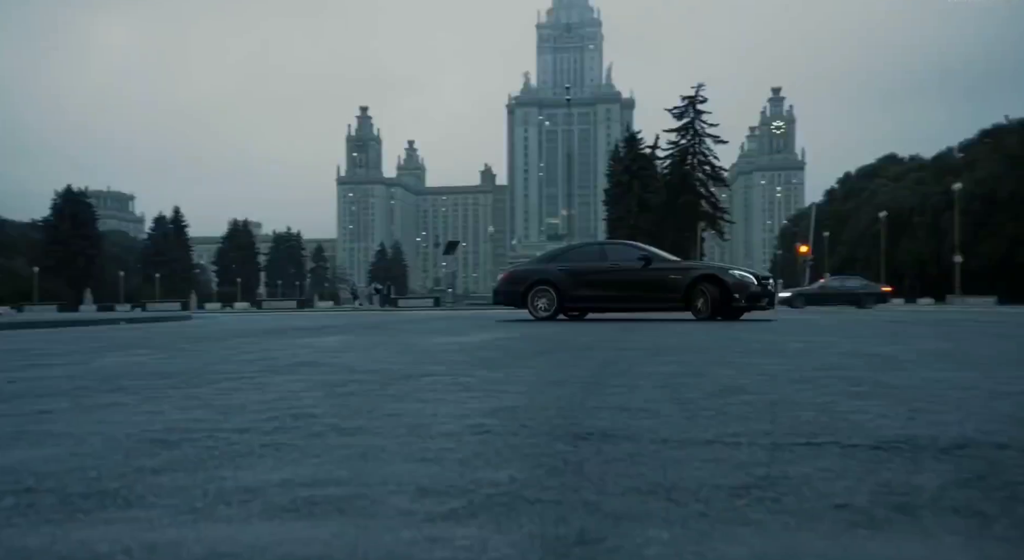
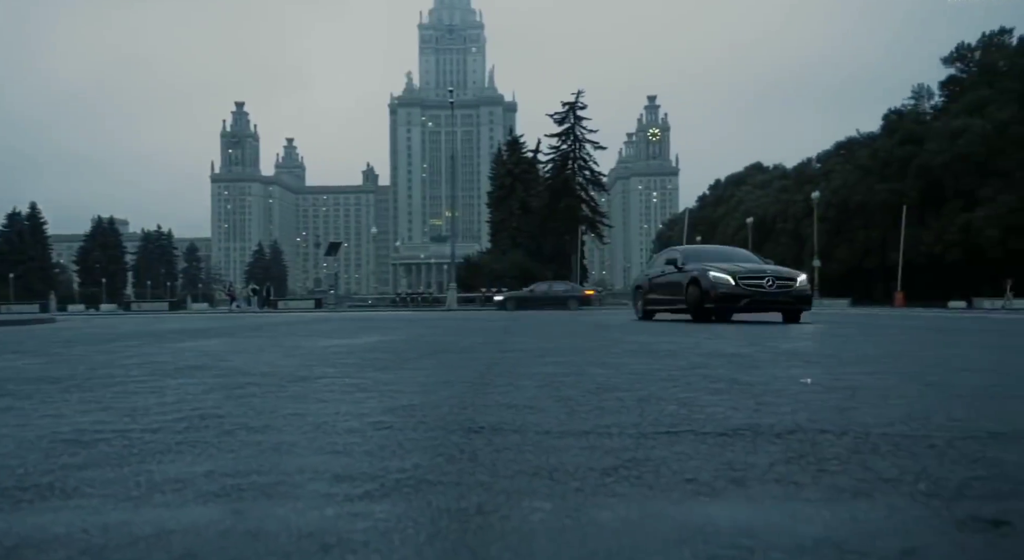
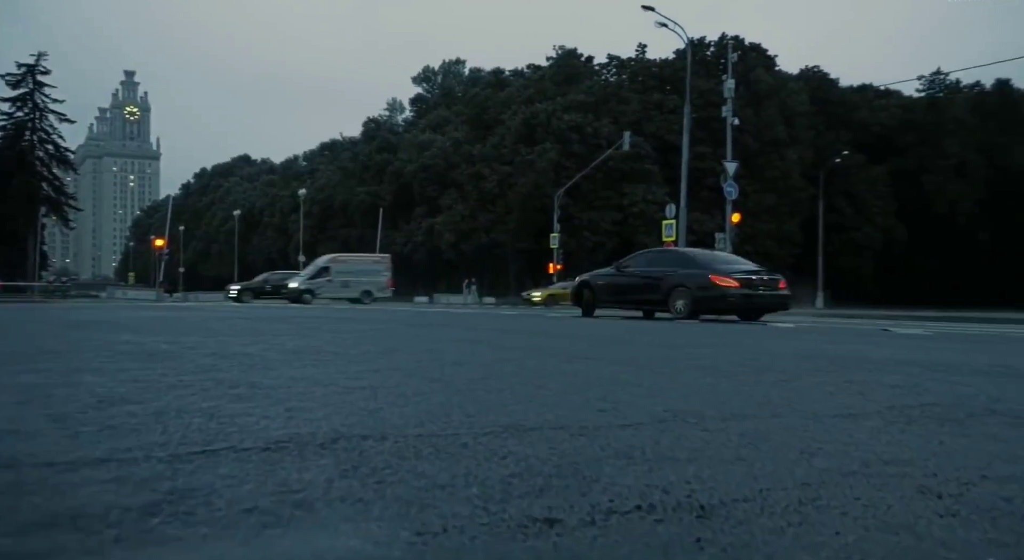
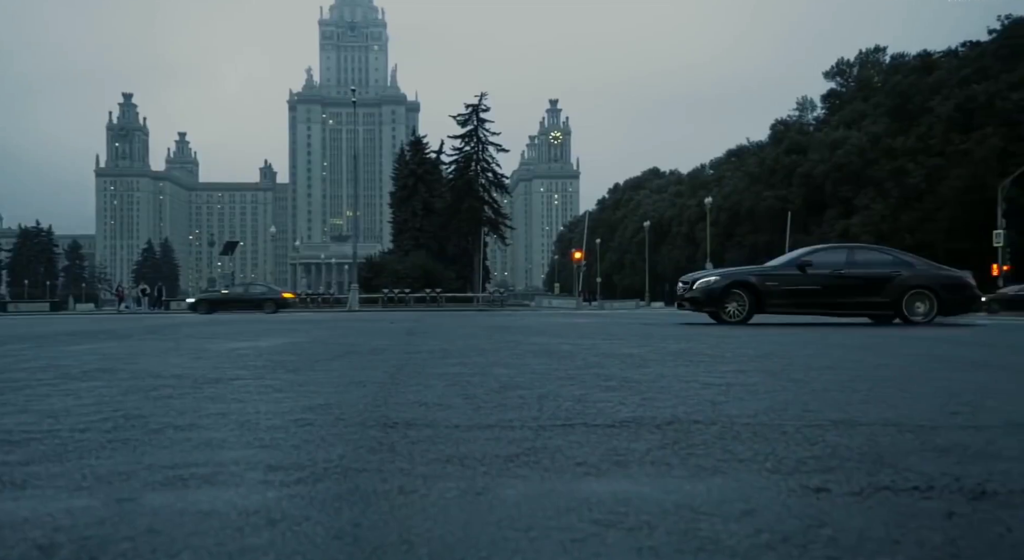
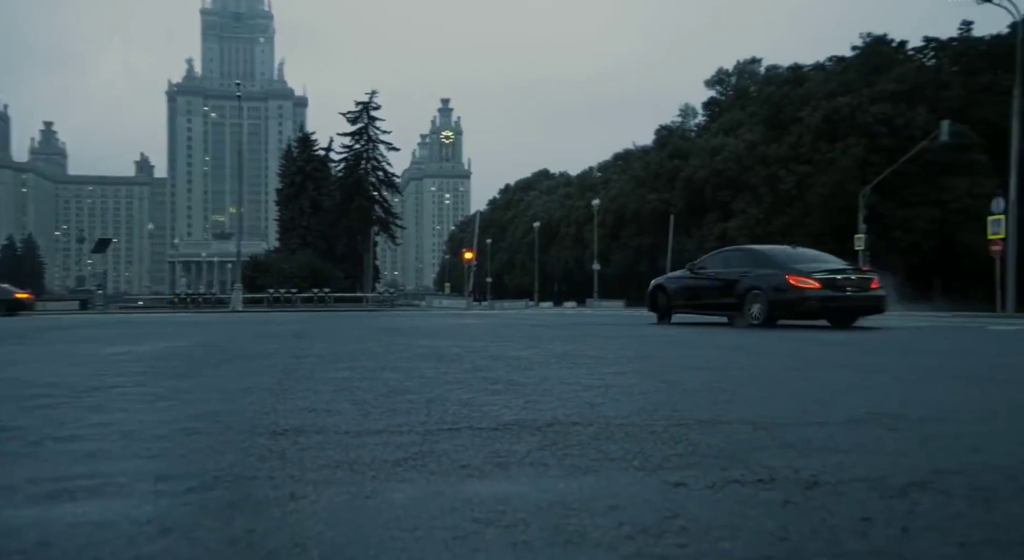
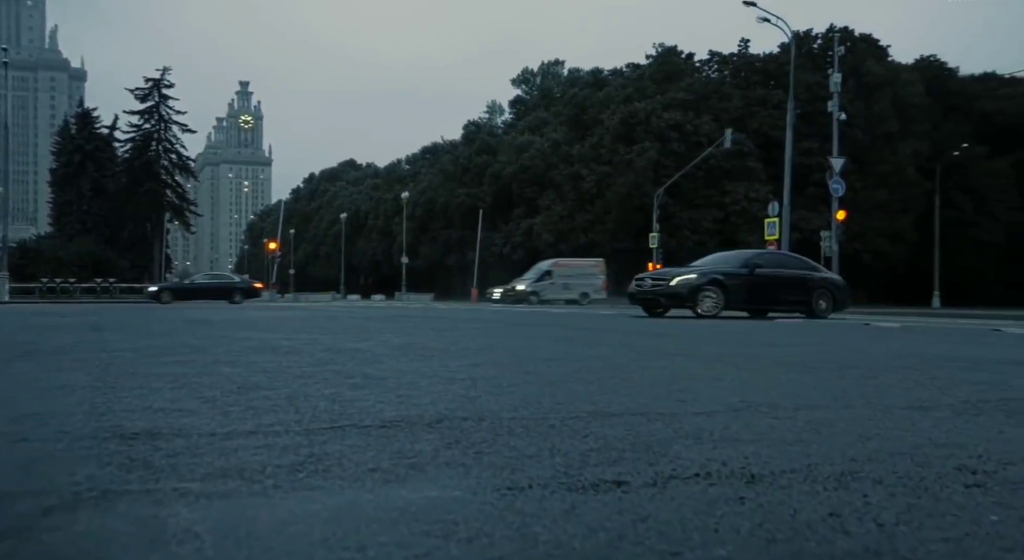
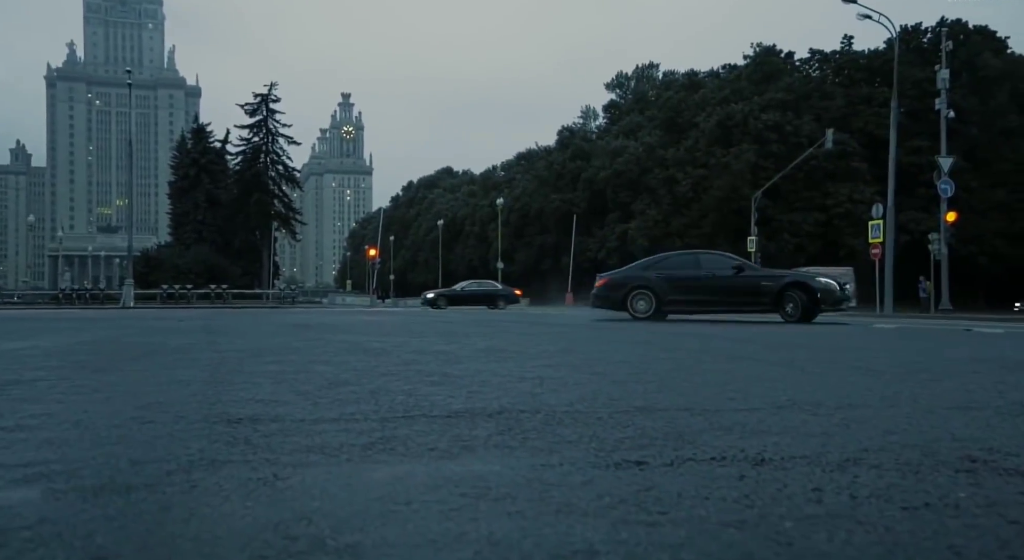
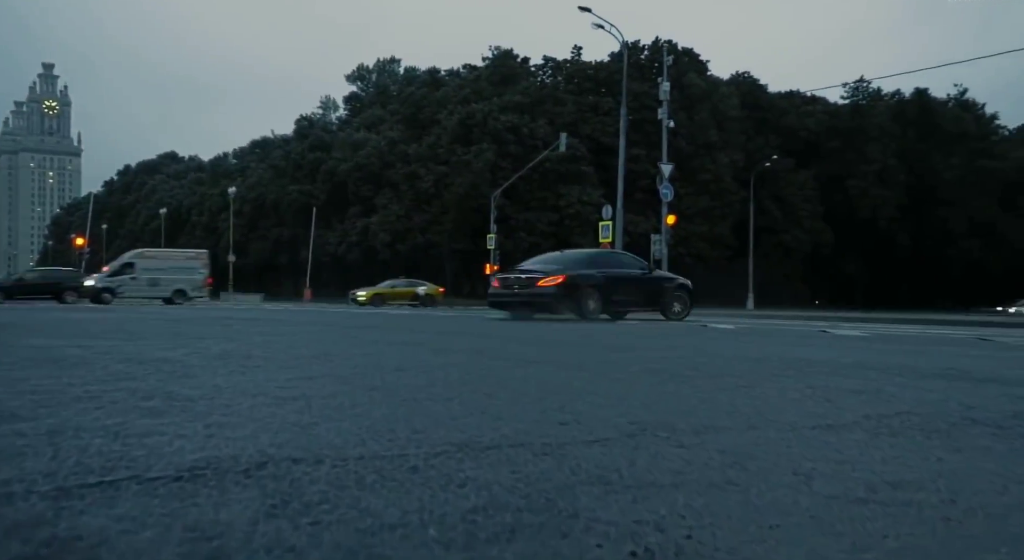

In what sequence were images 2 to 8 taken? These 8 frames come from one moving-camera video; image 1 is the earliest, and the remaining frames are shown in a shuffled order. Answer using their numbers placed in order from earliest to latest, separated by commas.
2, 4, 5, 7, 6, 3, 8
